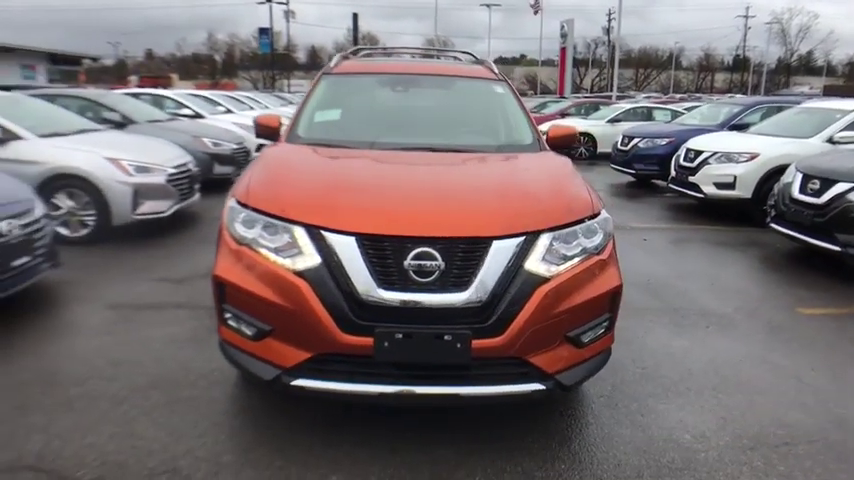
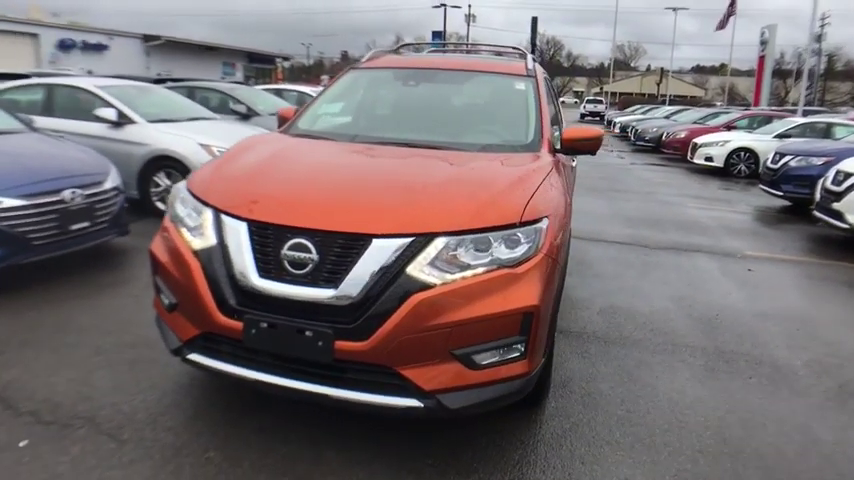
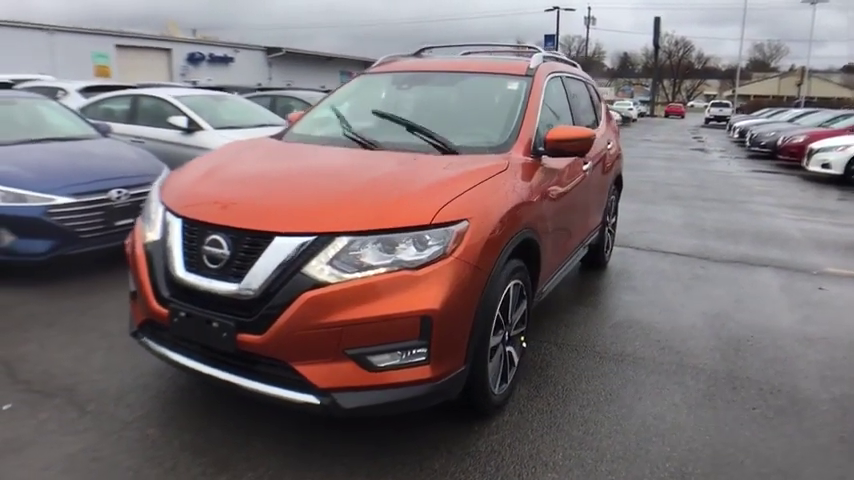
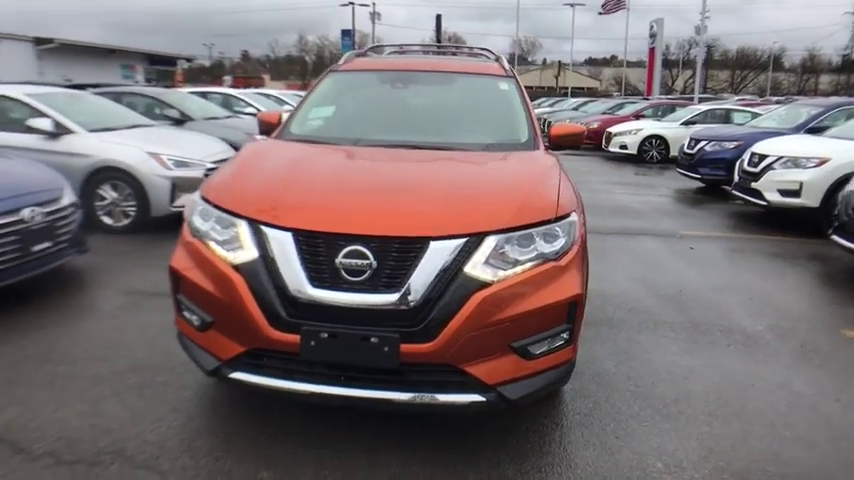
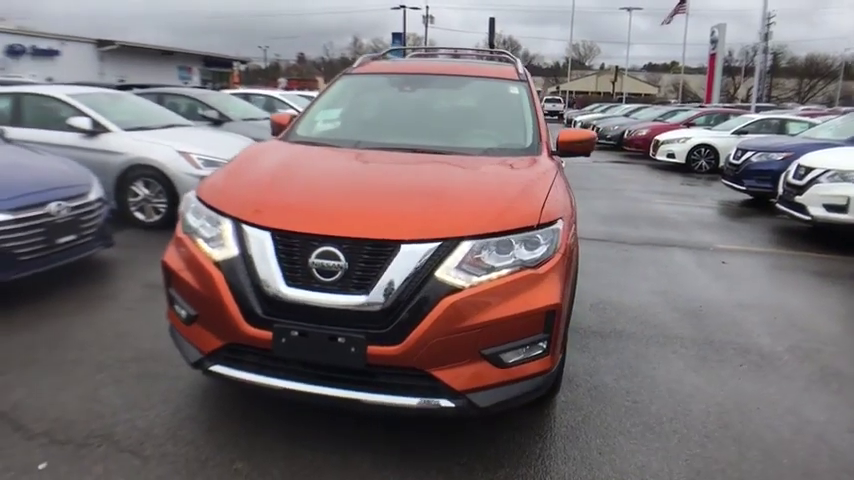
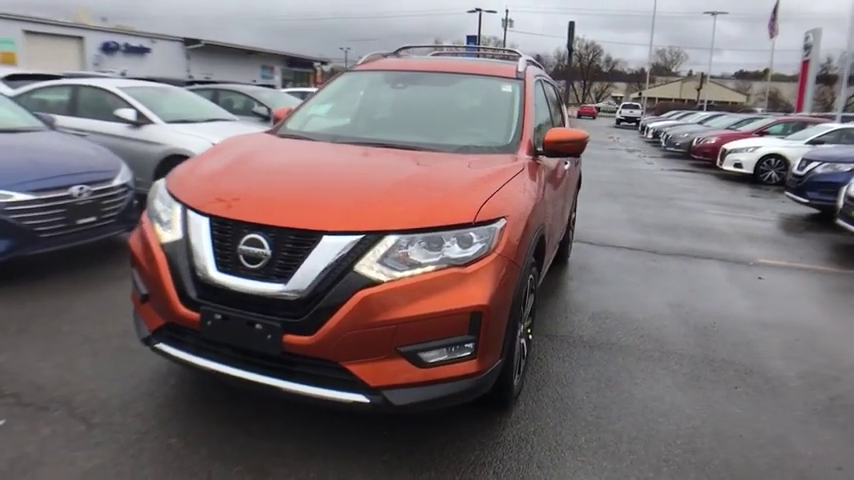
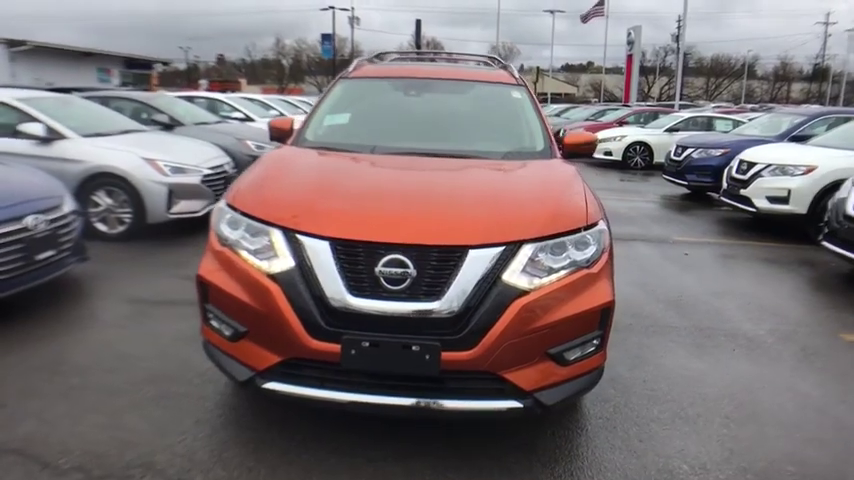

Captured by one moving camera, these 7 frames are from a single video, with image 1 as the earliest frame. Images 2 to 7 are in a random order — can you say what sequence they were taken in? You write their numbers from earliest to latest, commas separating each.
7, 4, 5, 2, 6, 3
